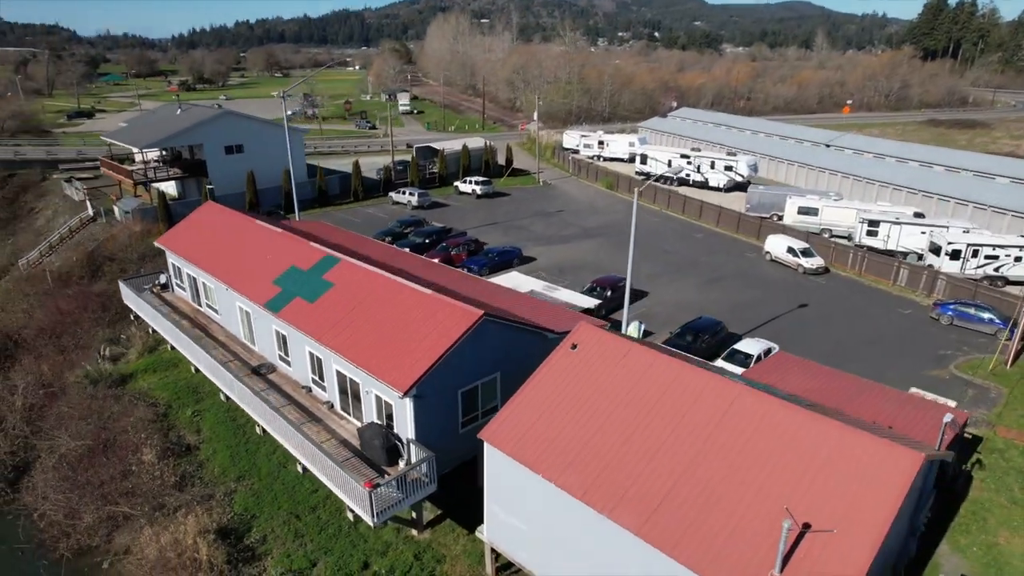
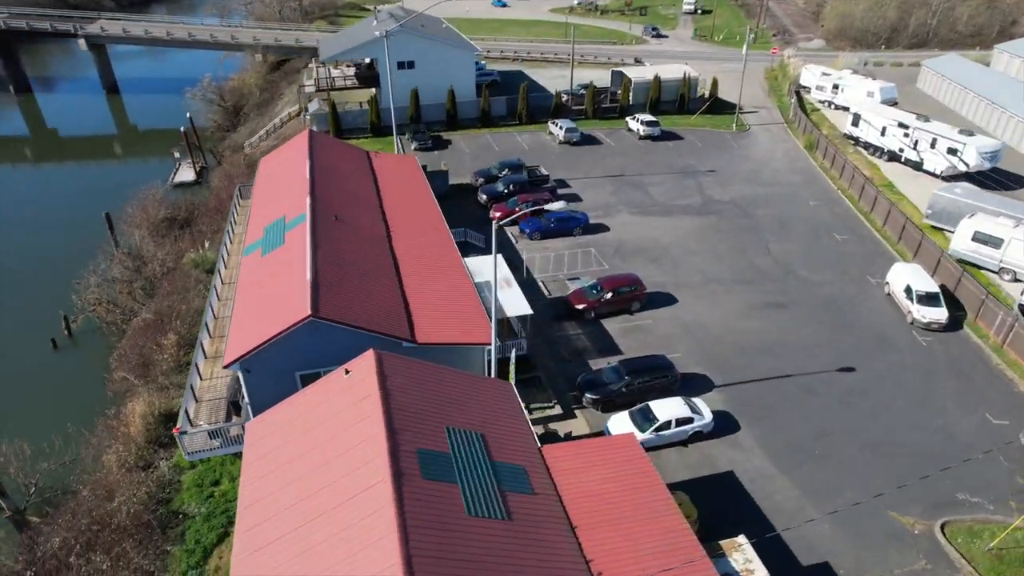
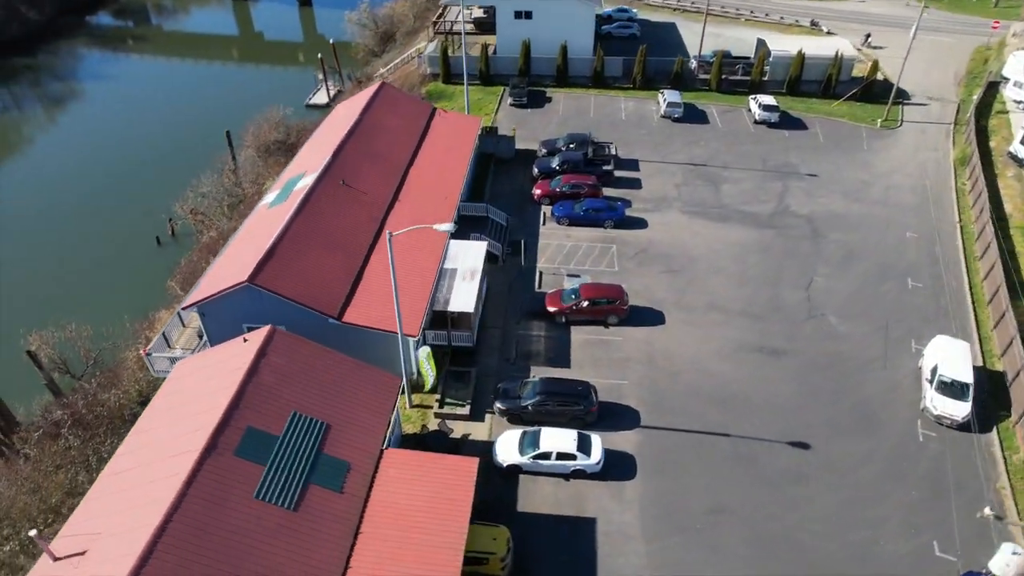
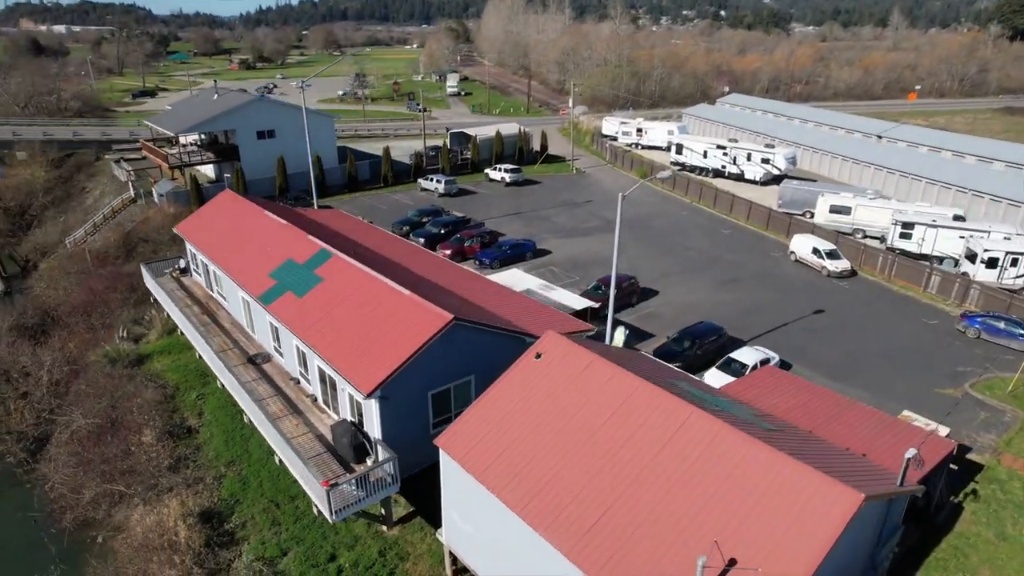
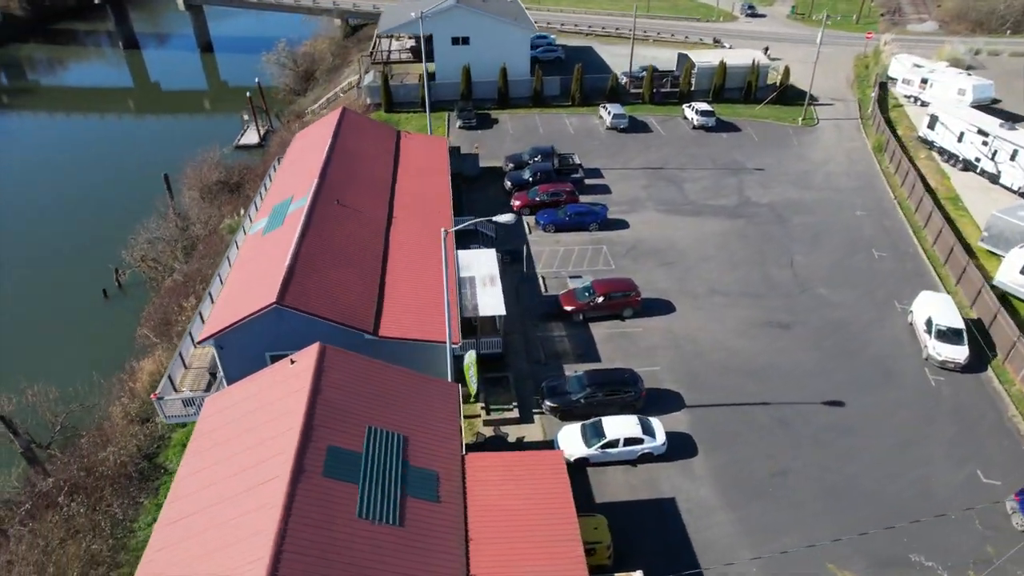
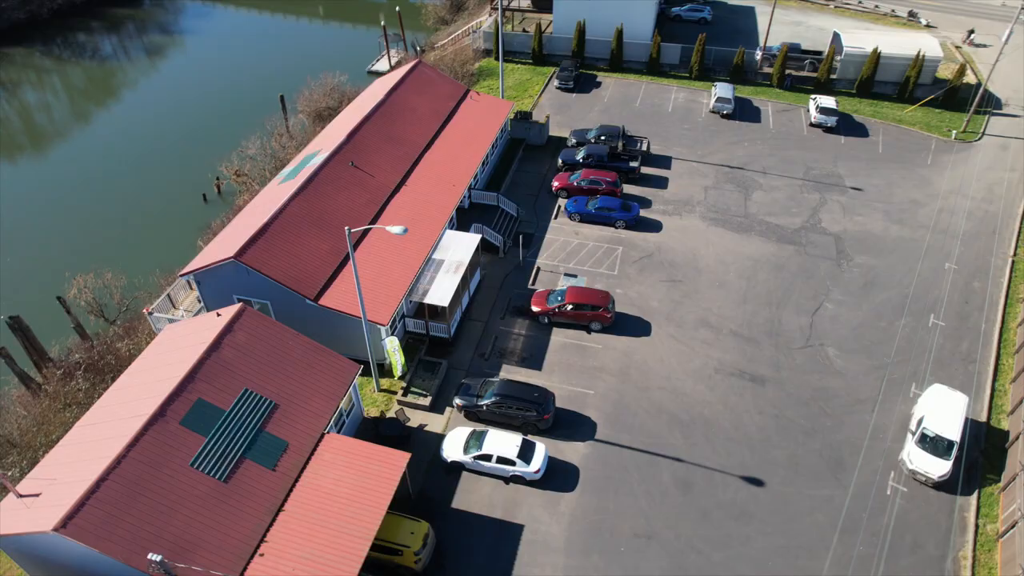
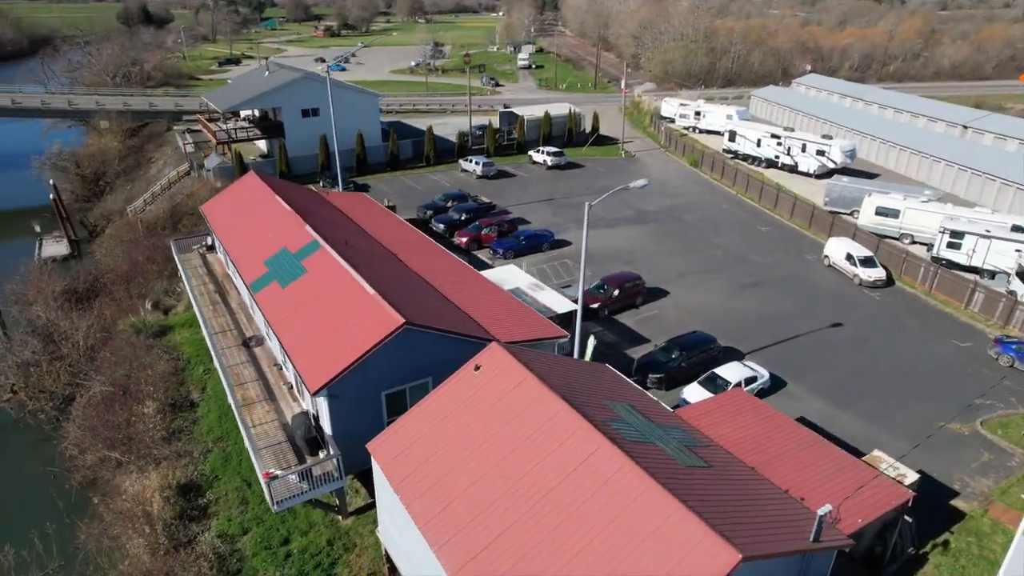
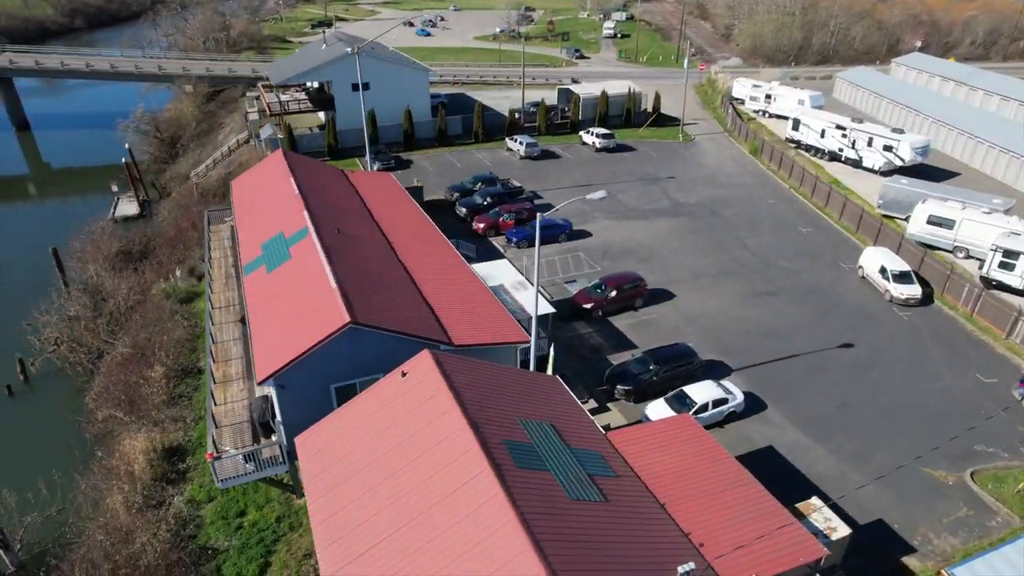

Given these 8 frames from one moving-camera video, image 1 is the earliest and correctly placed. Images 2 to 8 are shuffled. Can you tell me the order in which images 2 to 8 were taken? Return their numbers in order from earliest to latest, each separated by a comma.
4, 7, 8, 2, 5, 3, 6
